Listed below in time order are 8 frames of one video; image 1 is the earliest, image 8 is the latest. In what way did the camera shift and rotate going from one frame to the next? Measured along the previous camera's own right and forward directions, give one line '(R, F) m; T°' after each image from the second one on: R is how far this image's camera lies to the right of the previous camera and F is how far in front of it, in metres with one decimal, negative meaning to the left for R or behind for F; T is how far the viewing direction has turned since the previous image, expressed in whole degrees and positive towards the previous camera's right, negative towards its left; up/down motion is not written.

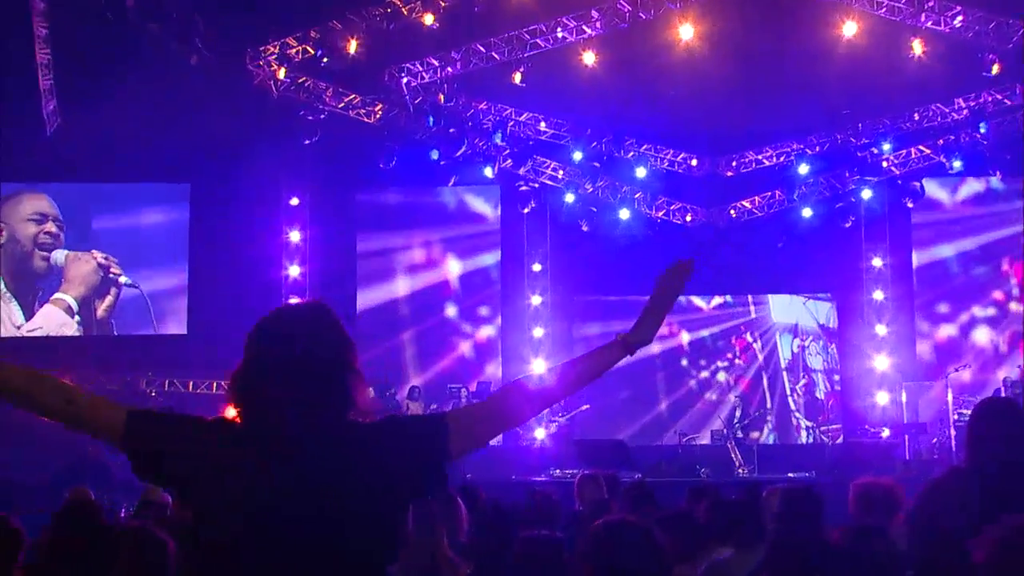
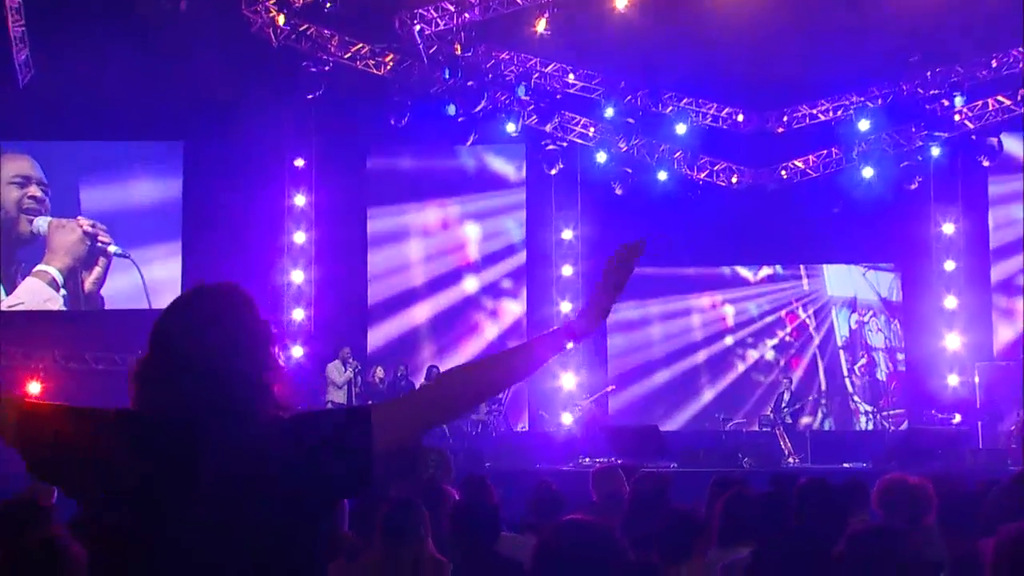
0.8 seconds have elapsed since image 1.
(+0.4, +1.7) m; -3°
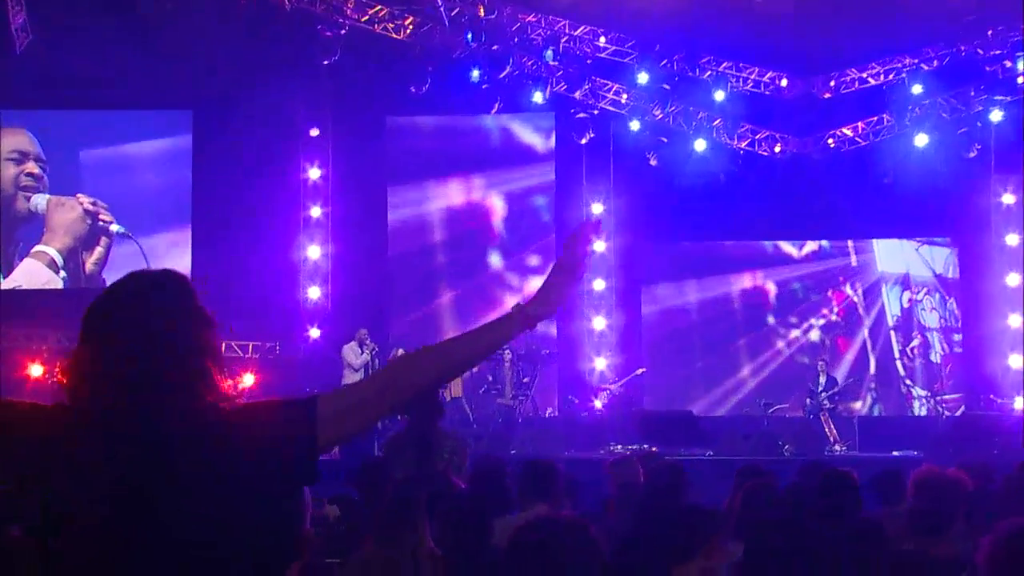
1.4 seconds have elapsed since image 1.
(+0.2, +0.9) m; -2°
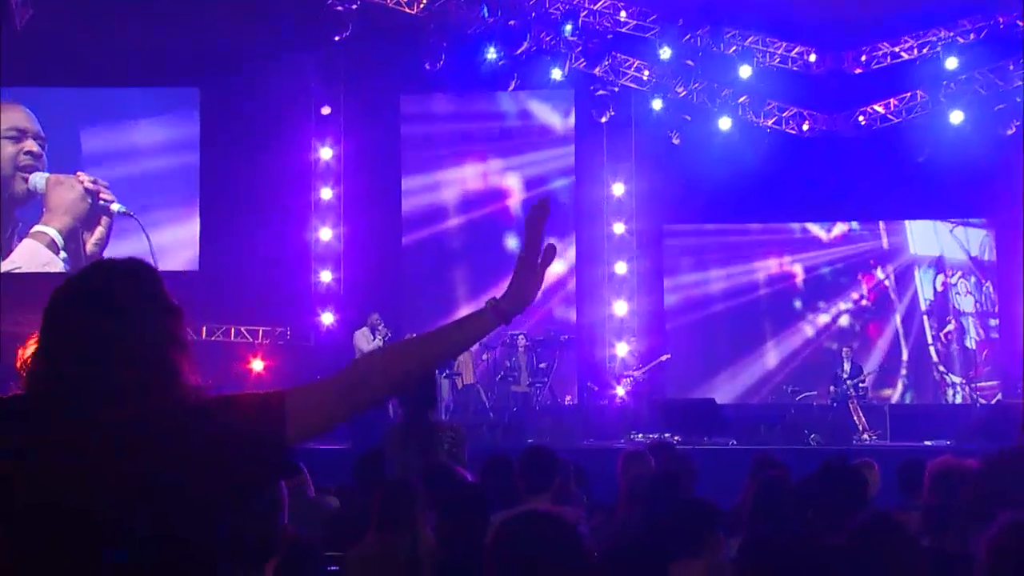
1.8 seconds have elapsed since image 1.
(+0.1, +0.5) m; -1°
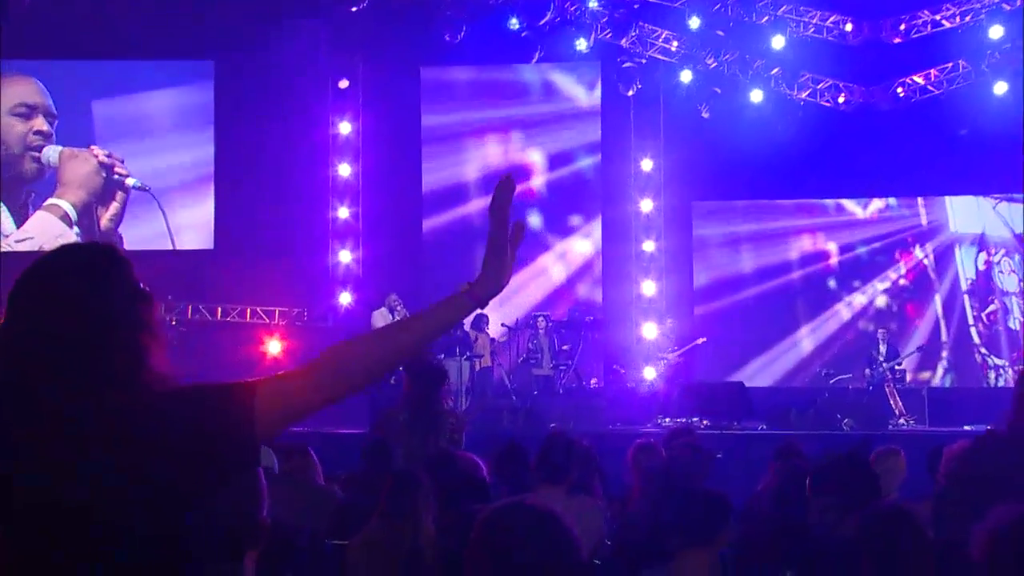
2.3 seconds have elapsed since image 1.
(+0.1, +0.5) m; -2°
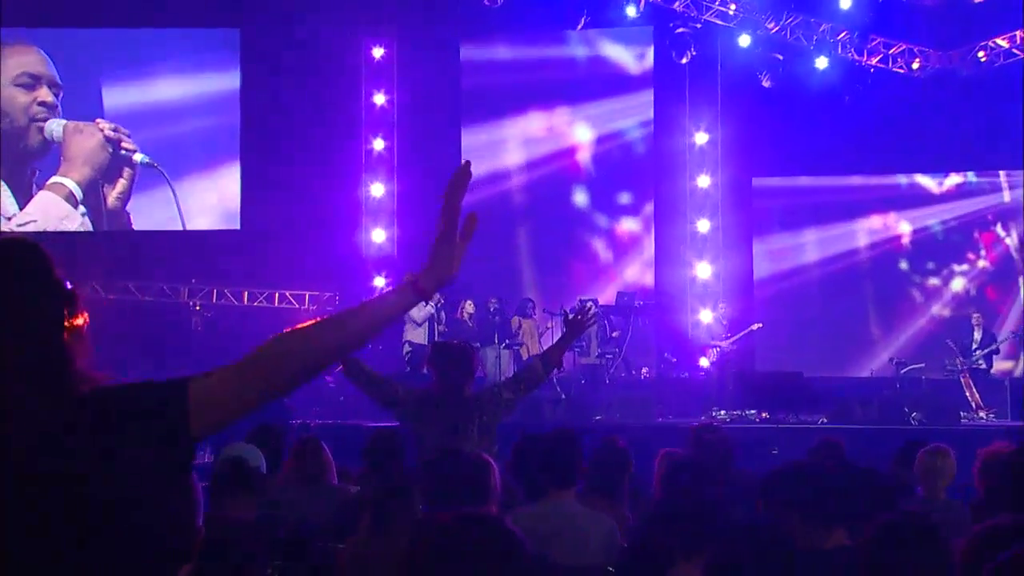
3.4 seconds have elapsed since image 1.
(+0.2, +1.0) m; -3°
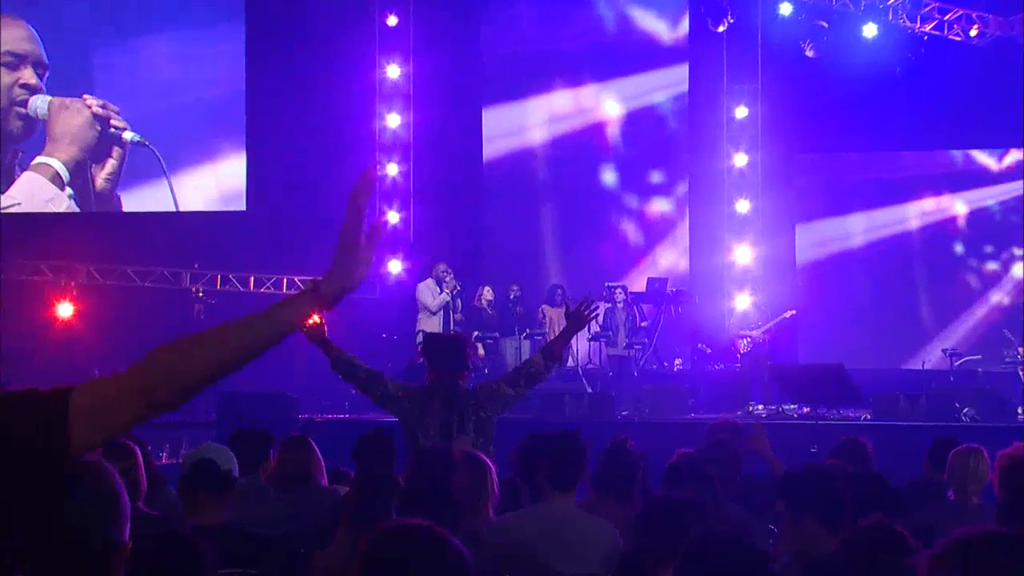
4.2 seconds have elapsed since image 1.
(+0.2, +0.9) m; -2°
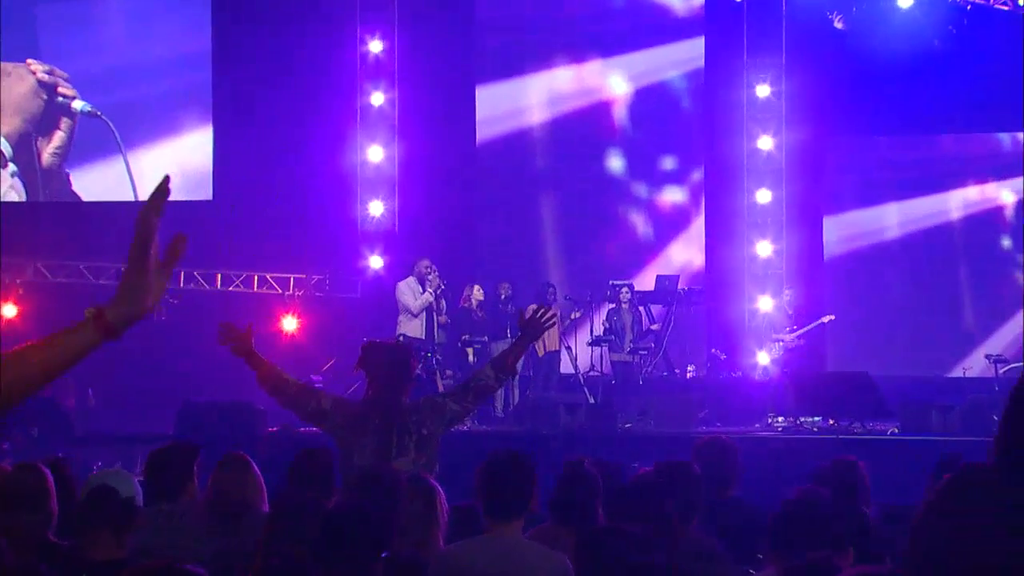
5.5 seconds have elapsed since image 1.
(+0.3, +1.3) m; -1°
